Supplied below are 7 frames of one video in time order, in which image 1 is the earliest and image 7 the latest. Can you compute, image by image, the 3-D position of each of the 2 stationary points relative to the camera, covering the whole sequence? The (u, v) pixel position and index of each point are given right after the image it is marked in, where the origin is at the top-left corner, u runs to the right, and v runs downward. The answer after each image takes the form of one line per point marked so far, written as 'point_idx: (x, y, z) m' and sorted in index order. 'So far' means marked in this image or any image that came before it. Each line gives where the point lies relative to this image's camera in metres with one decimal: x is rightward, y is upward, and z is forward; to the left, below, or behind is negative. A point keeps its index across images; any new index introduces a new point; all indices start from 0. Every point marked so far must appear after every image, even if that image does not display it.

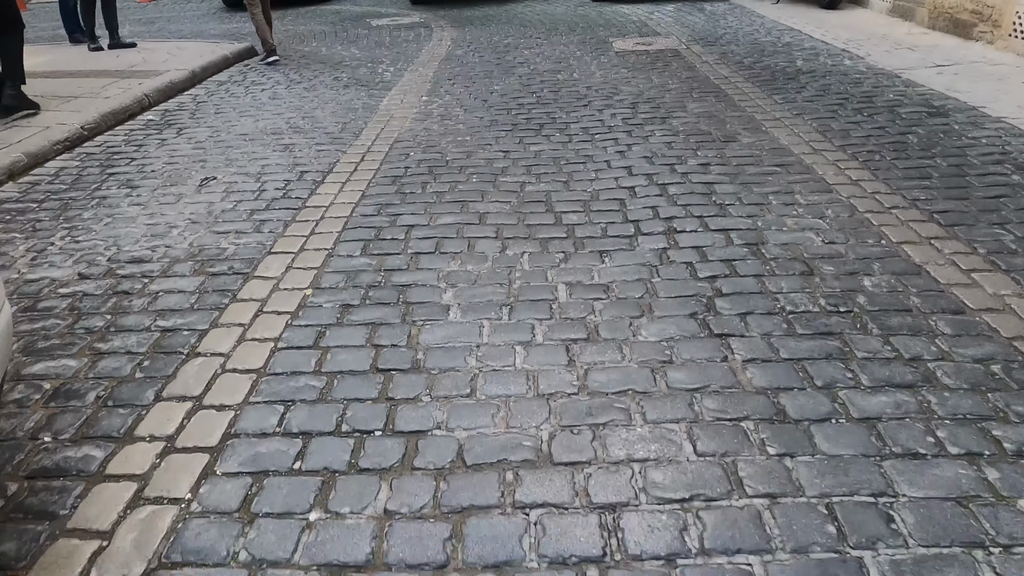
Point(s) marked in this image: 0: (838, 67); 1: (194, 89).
0: (+2.7, +1.8, +5.5) m
1: (-2.9, +1.8, +5.9) m
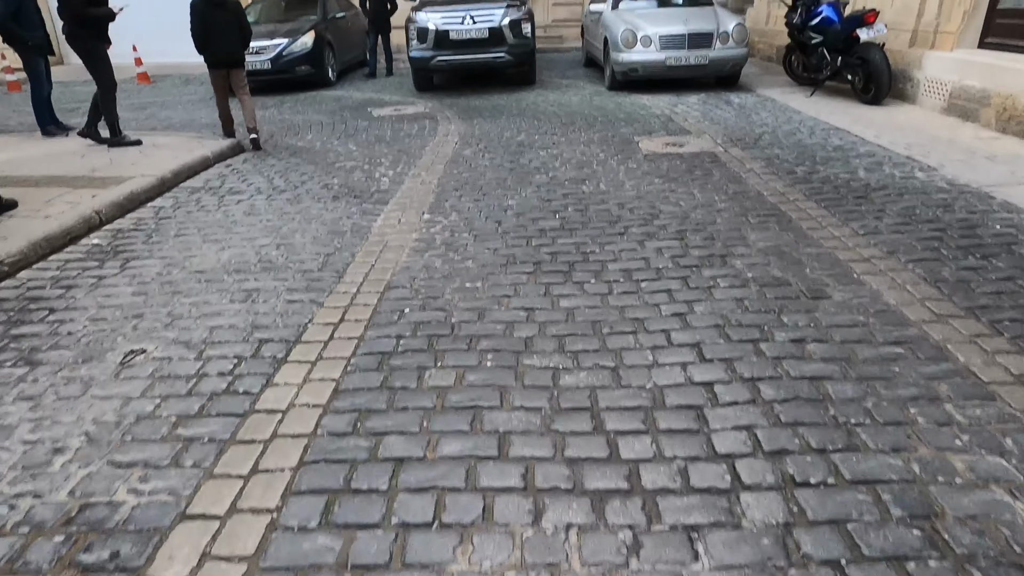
0: (+2.9, +0.7, +4.7) m
1: (-2.7, +0.7, +5.1) m
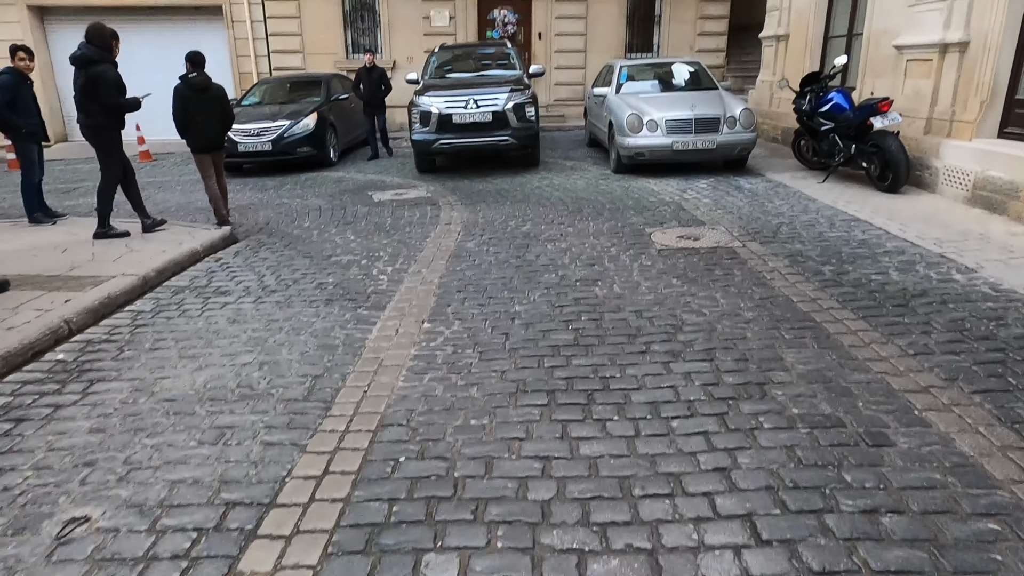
0: (+2.9, 0.0, +4.4) m
1: (-2.7, -0.1, +4.7) m
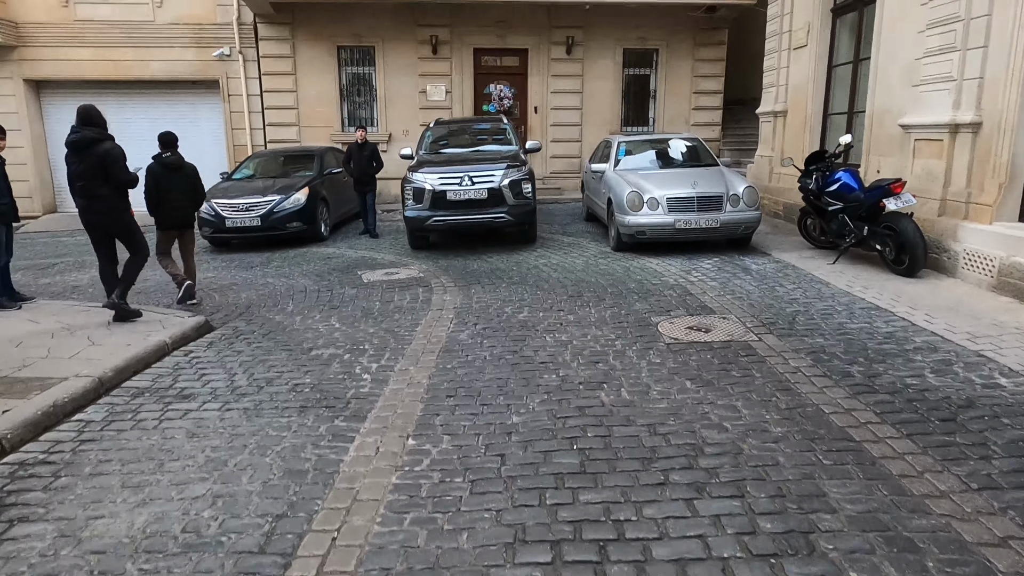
0: (+2.9, -0.6, +3.9) m
1: (-2.7, -0.8, +4.2) m
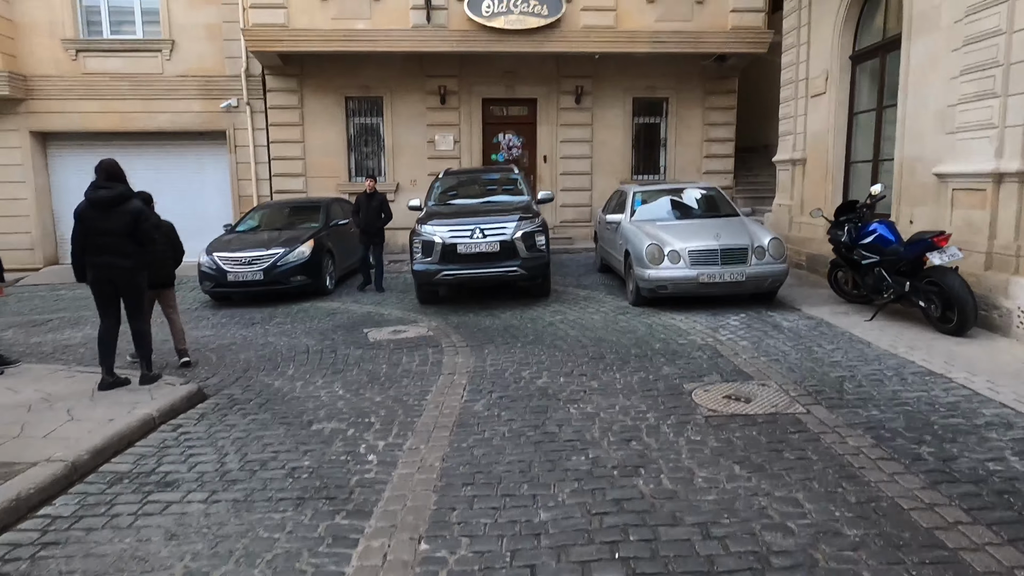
0: (+3.0, -1.0, +3.4) m
1: (-2.6, -1.2, +3.7) m
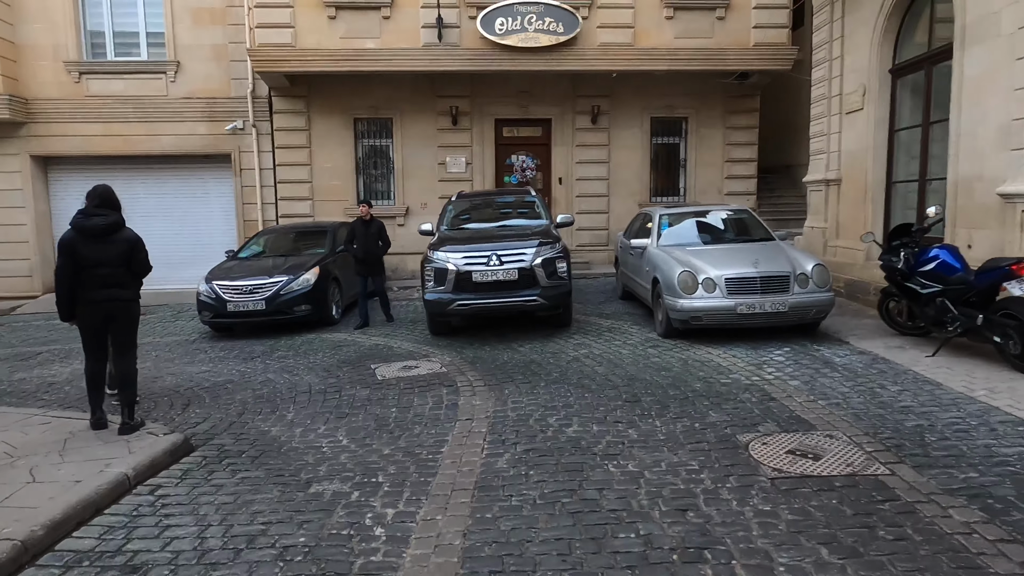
0: (+3.2, -1.2, +2.6) m
1: (-2.4, -1.4, +3.1) m
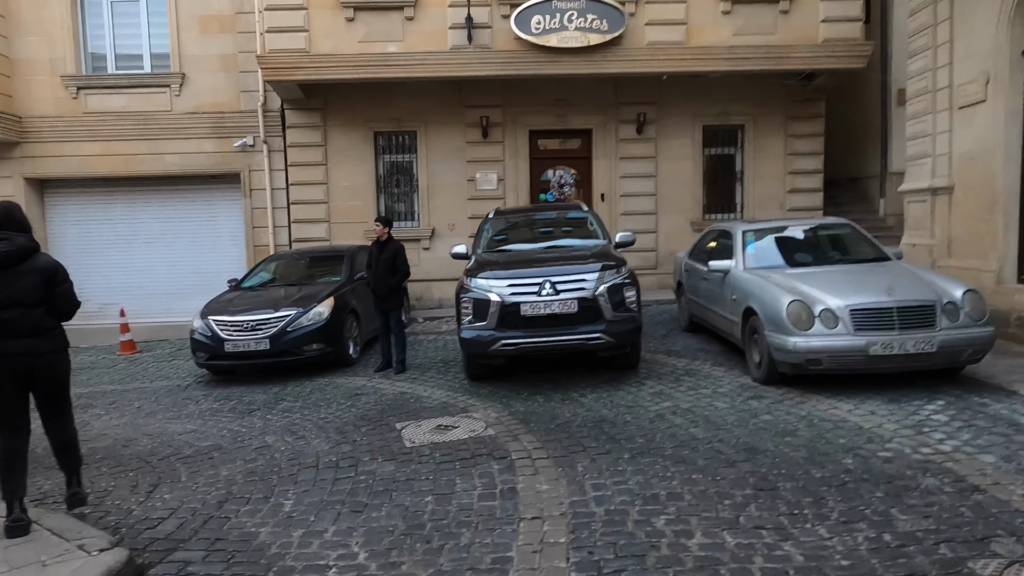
0: (+3.6, -1.3, +0.9) m
1: (-1.9, -1.6, +1.5) m
